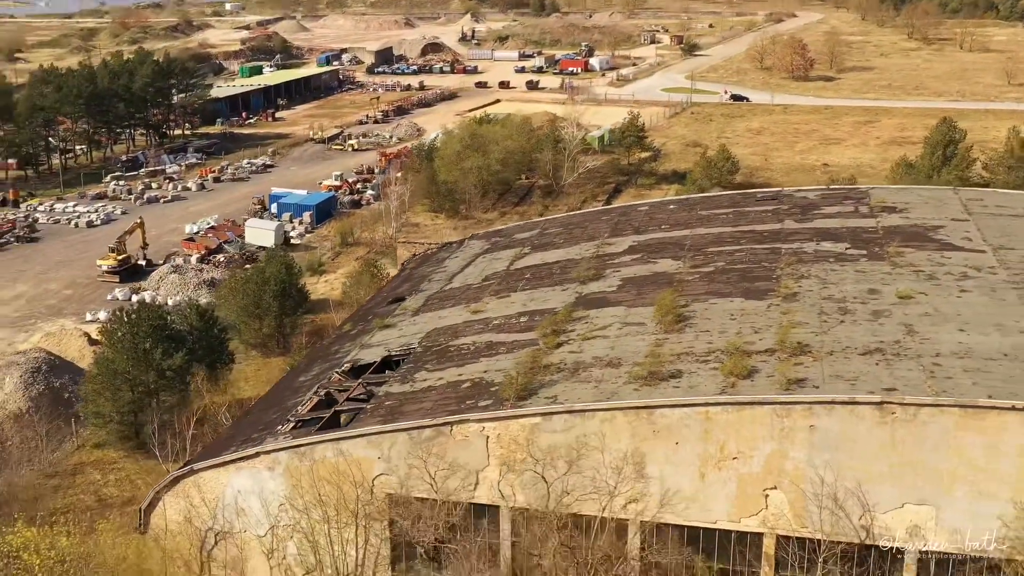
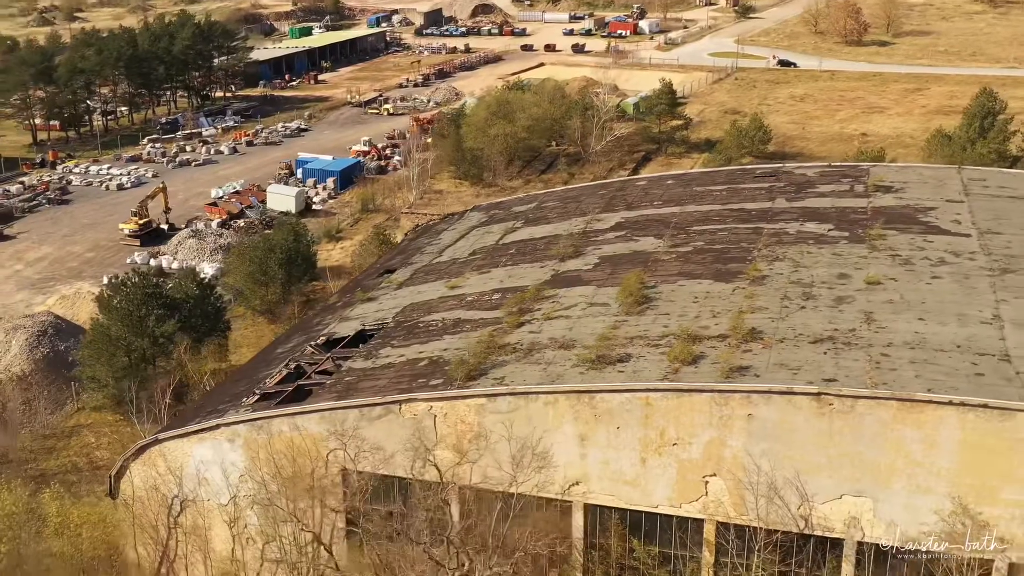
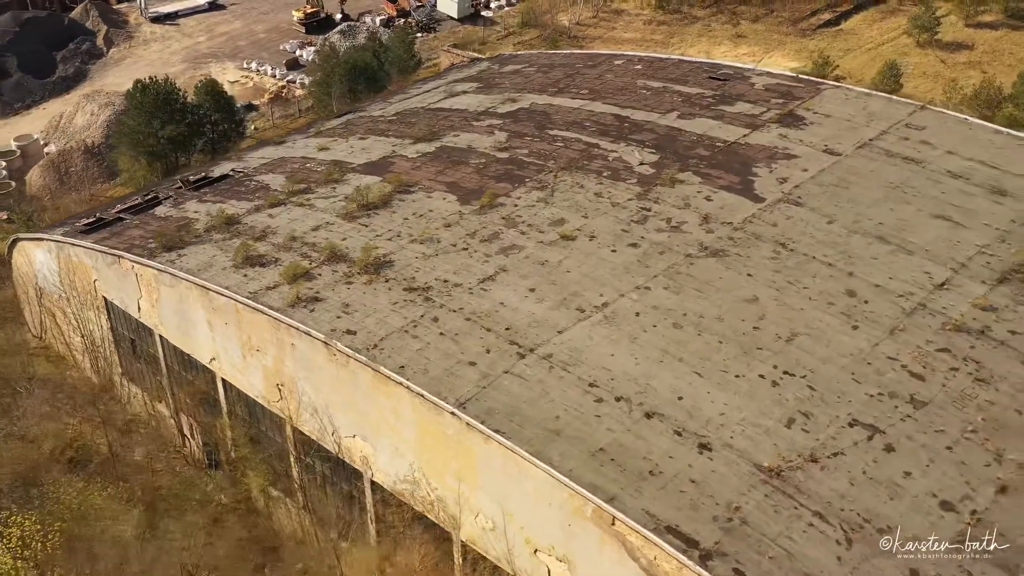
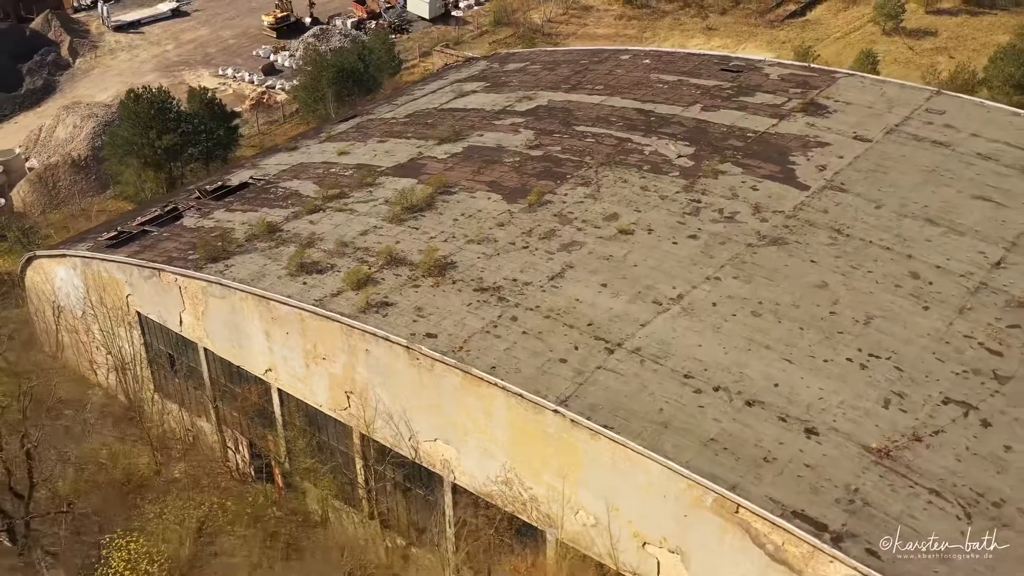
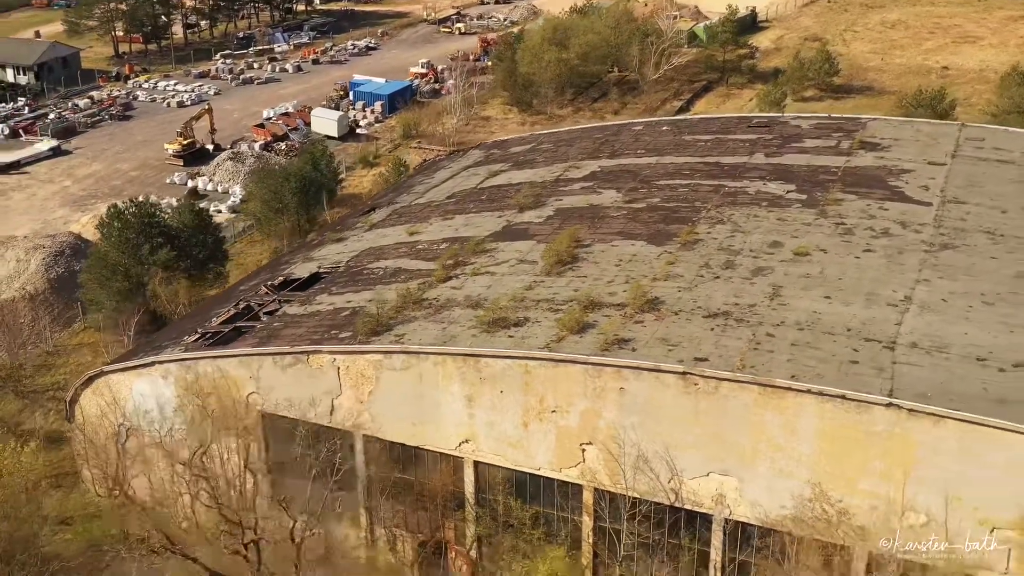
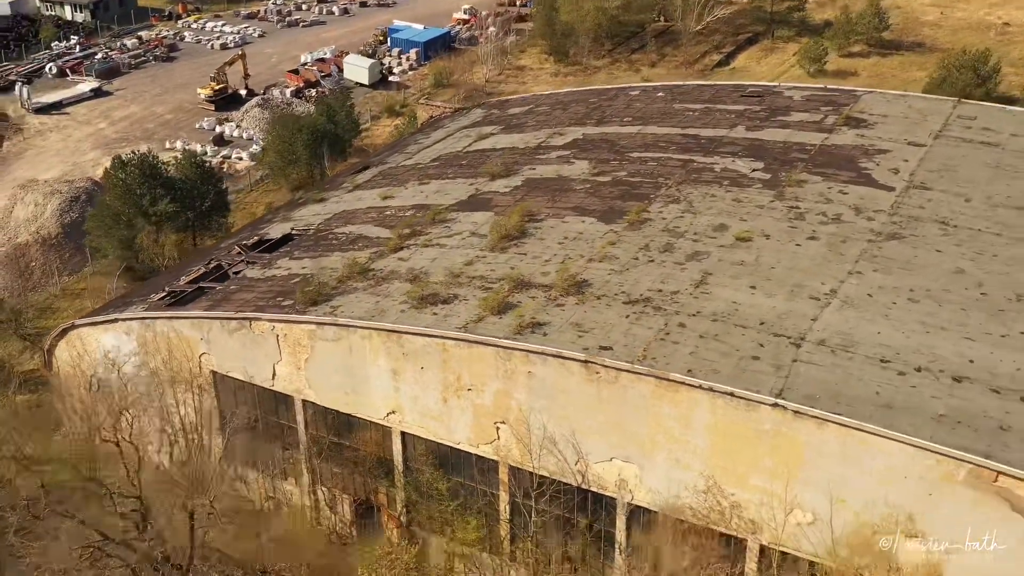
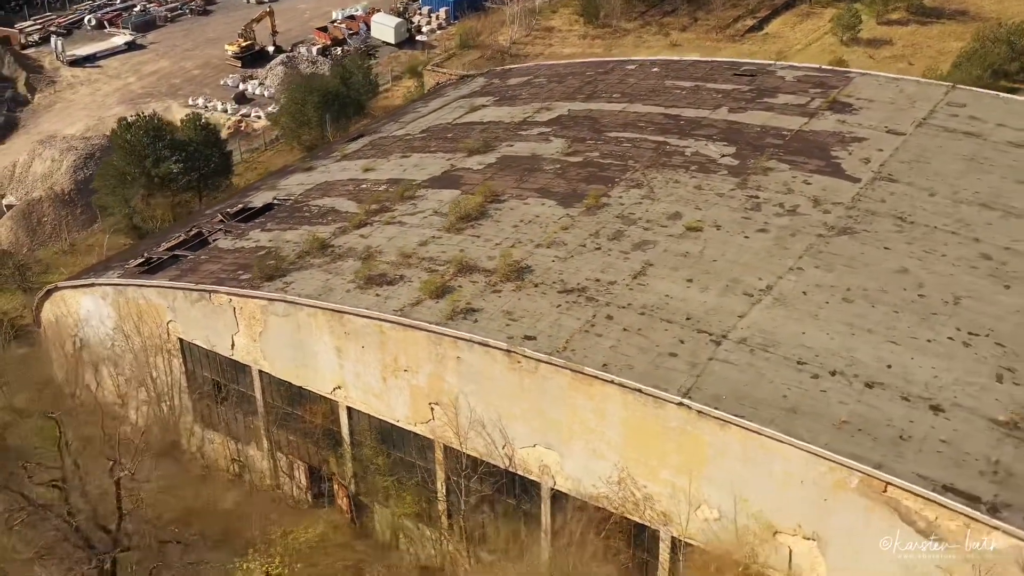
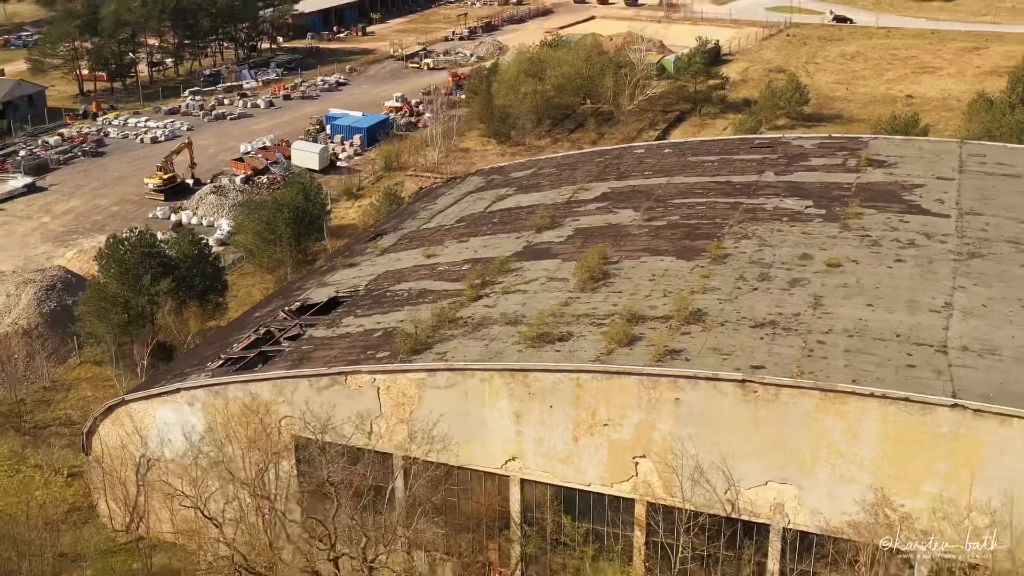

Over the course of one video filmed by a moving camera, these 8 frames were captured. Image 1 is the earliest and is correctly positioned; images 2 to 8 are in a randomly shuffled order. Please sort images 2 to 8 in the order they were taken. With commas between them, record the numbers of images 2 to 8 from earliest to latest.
2, 8, 5, 6, 7, 4, 3
